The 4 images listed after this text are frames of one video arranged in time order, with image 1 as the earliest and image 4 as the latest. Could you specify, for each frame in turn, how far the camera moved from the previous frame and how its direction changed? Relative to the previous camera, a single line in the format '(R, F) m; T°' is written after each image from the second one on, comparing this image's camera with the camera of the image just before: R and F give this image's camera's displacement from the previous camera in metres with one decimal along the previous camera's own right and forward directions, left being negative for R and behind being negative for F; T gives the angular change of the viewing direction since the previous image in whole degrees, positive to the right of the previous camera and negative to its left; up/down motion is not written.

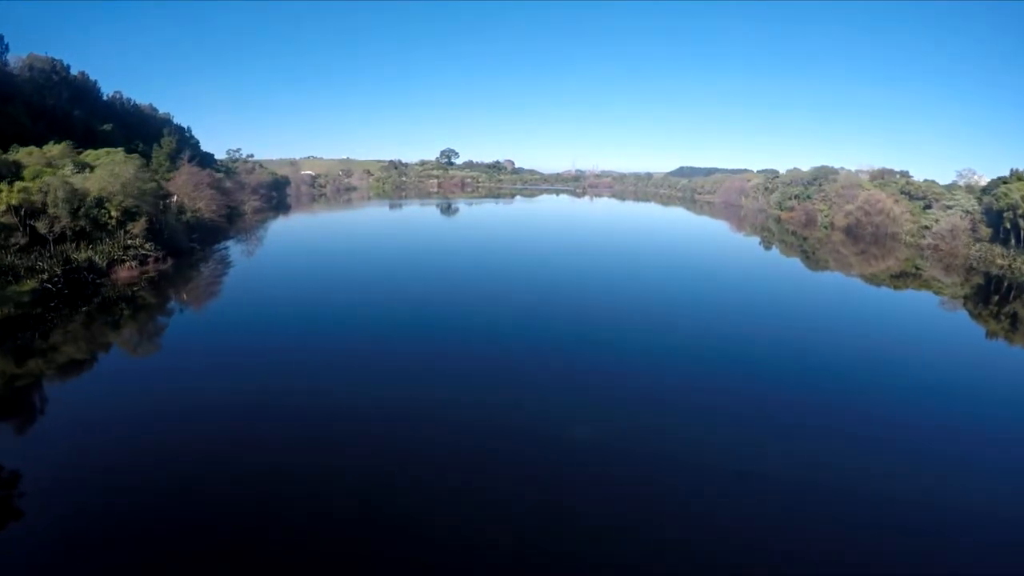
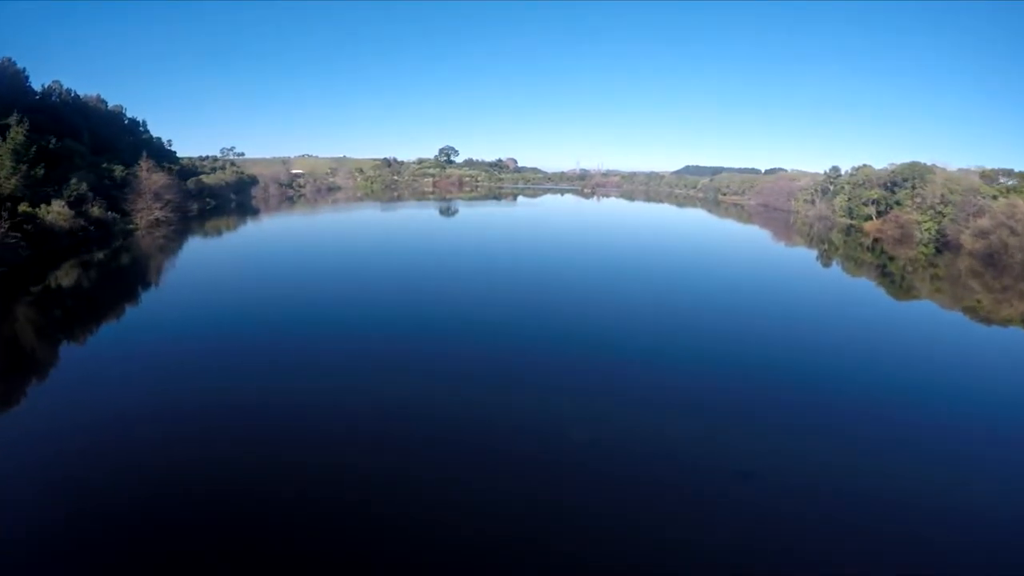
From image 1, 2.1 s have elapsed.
(+0.1, +5.4) m; 0°
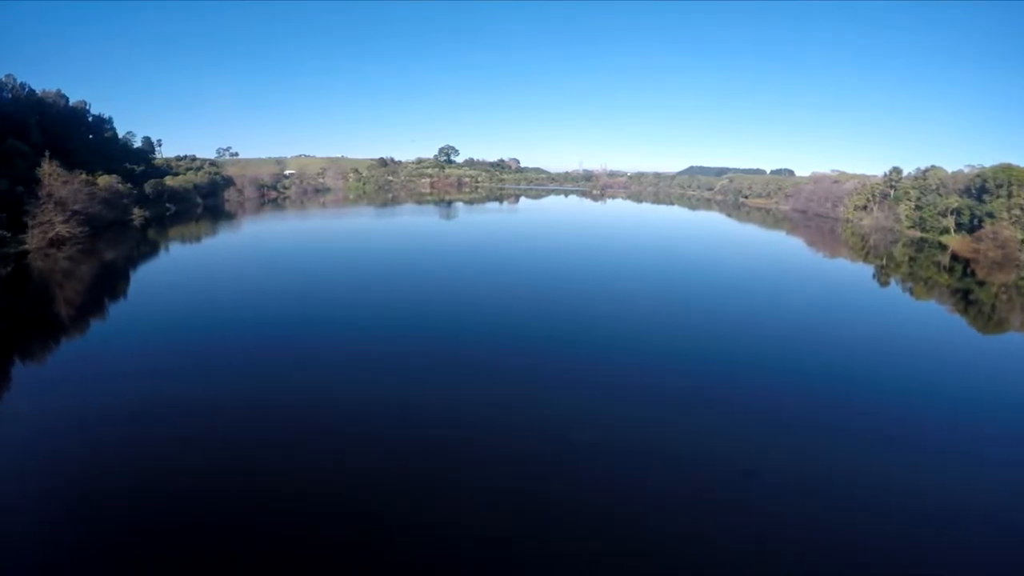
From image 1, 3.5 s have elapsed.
(-0.1, +3.3) m; 0°
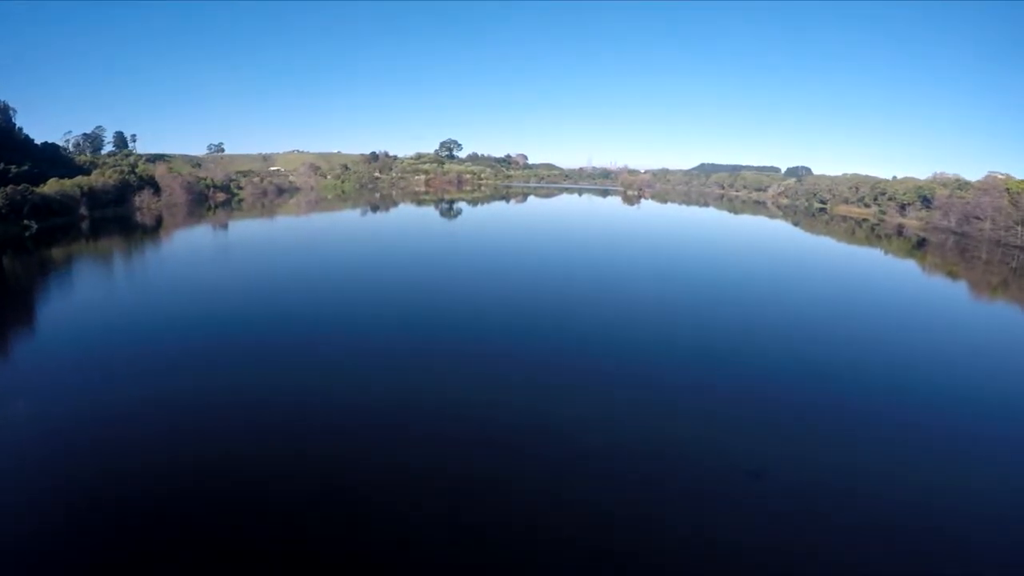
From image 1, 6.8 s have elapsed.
(-0.4, +7.3) m; 0°
